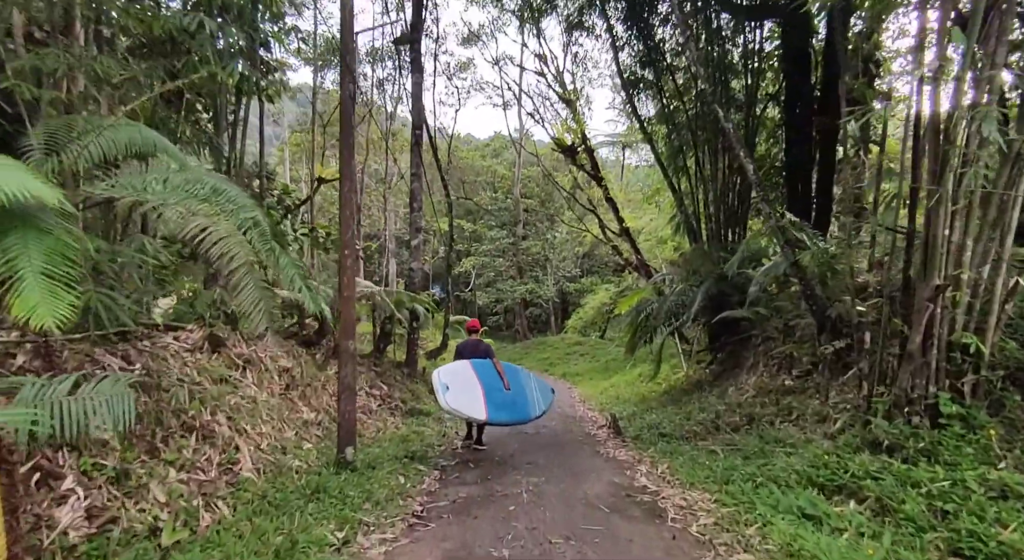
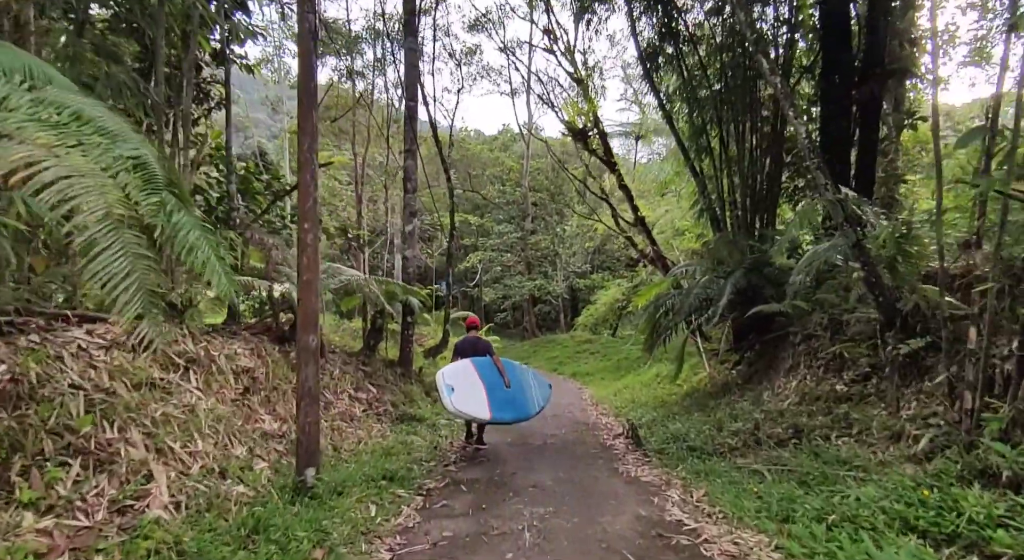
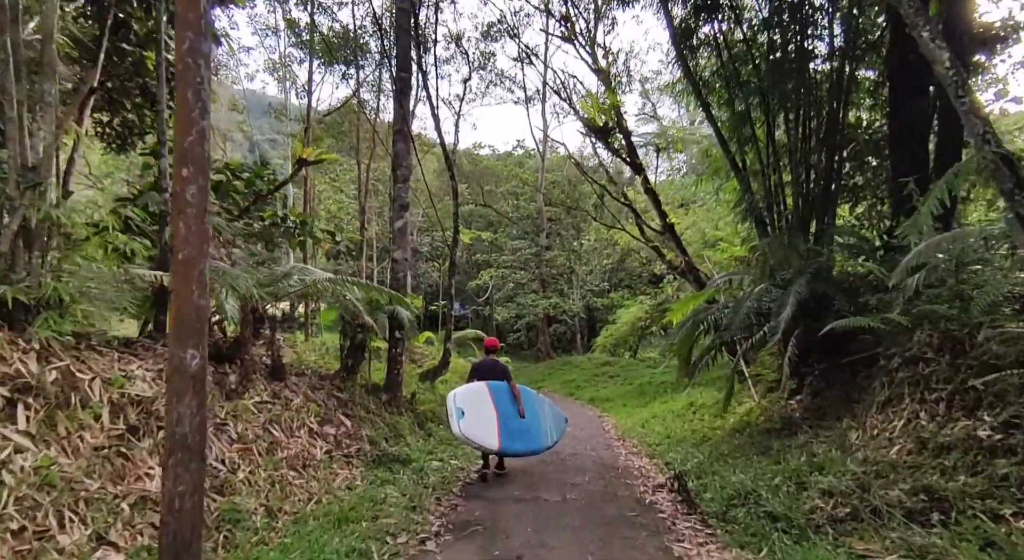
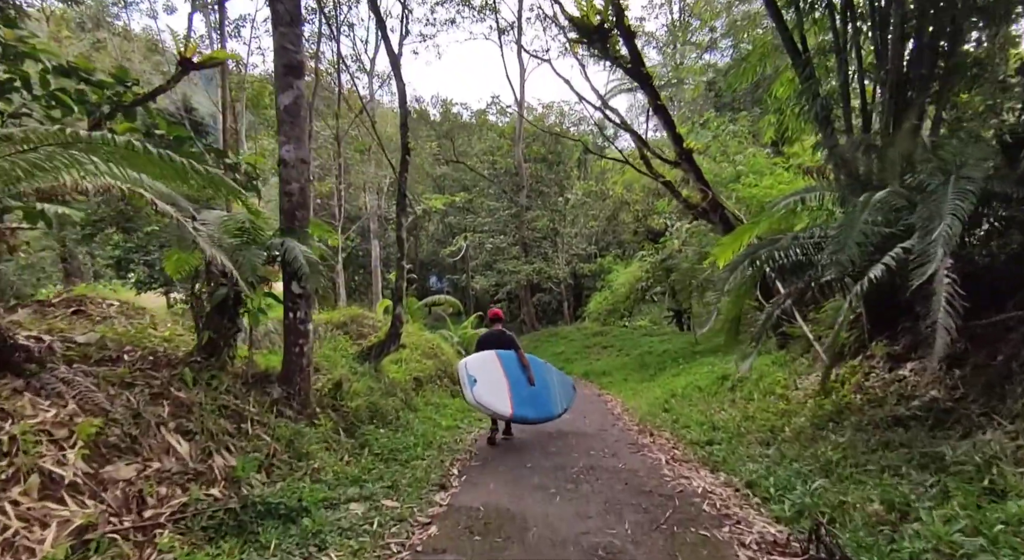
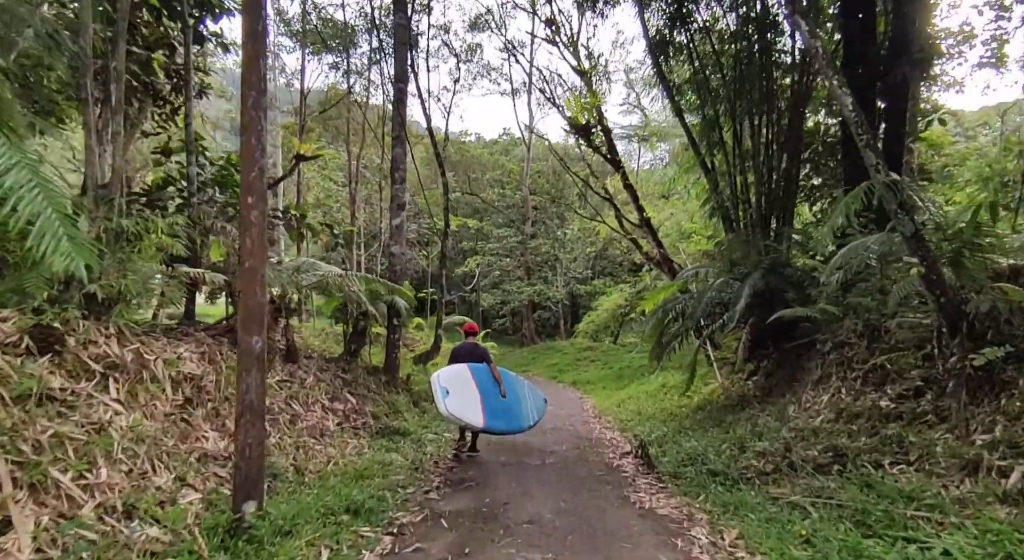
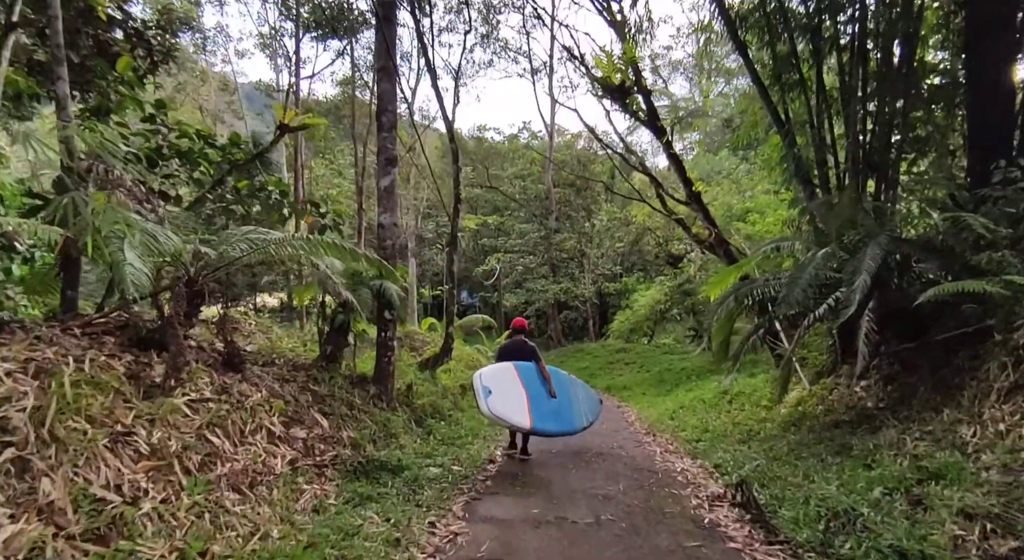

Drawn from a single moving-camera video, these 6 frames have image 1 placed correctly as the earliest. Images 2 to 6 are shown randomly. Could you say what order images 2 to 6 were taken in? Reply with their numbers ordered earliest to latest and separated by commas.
2, 5, 3, 6, 4
